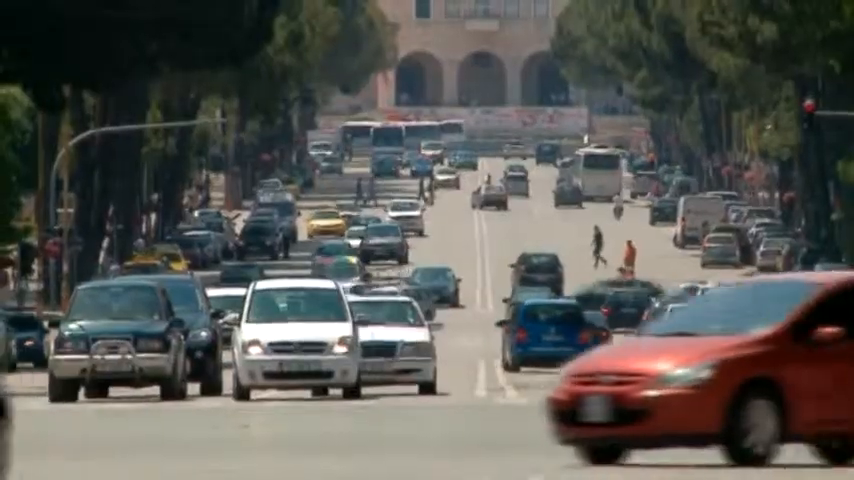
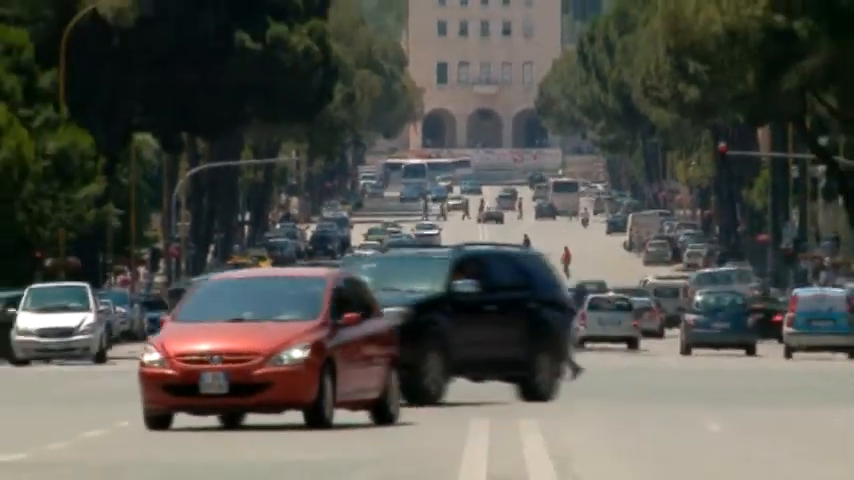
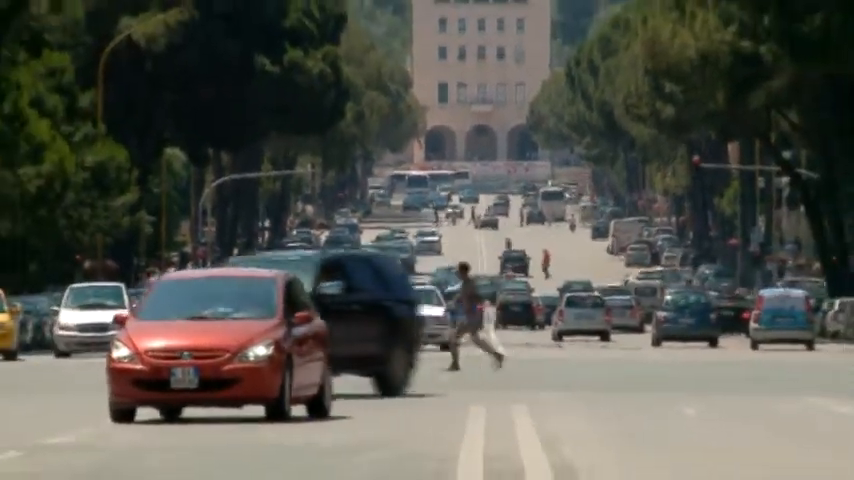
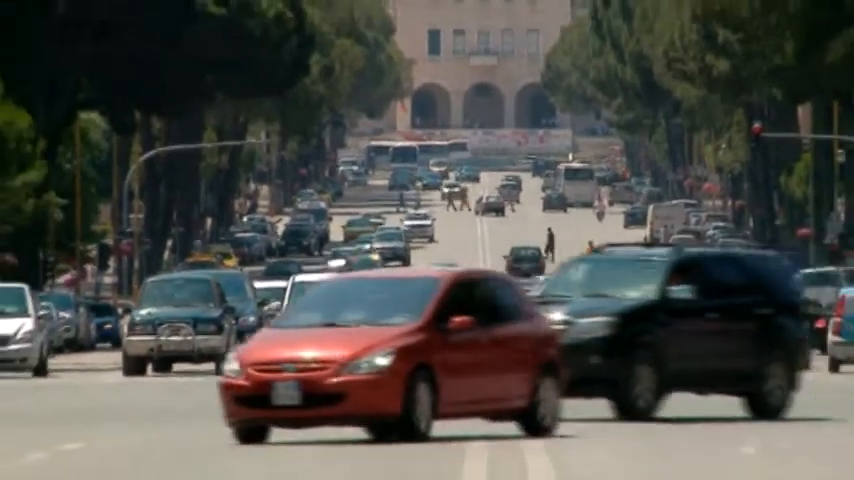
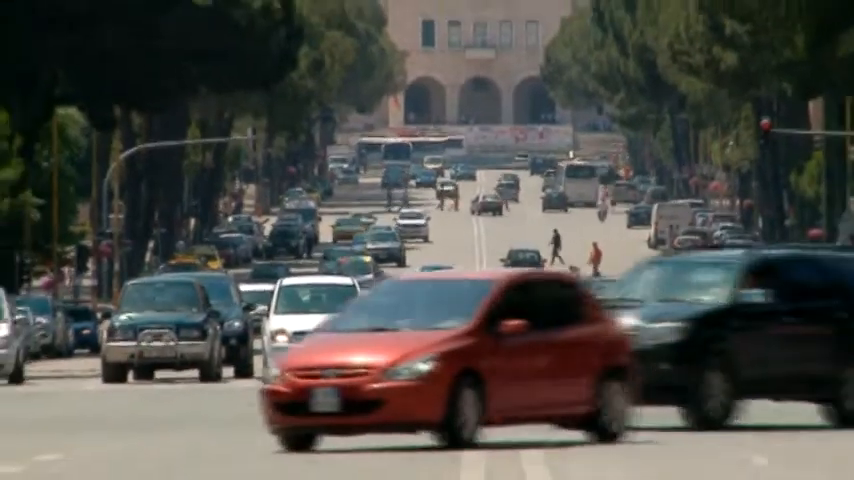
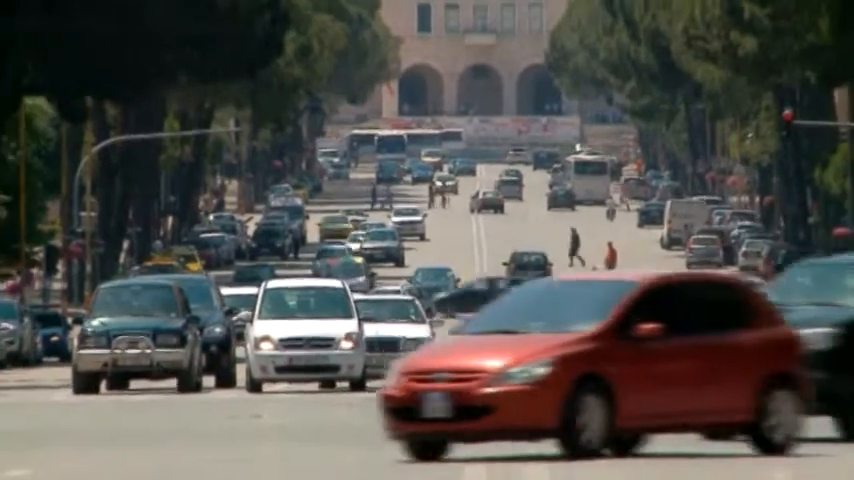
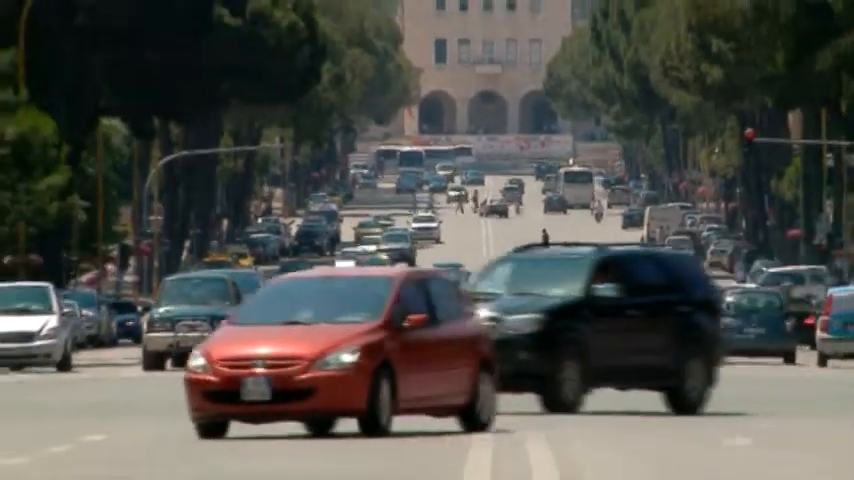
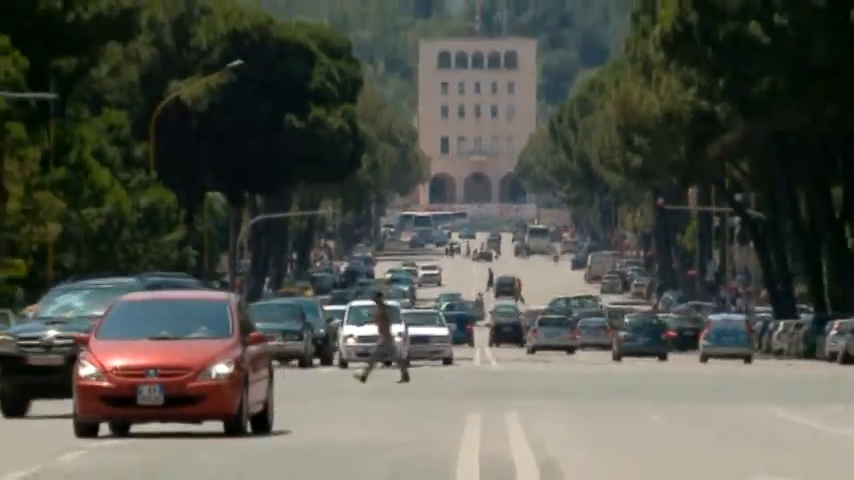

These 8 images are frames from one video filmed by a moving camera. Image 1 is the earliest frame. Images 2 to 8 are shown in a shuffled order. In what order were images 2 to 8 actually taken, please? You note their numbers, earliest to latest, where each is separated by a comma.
6, 5, 4, 7, 2, 3, 8
